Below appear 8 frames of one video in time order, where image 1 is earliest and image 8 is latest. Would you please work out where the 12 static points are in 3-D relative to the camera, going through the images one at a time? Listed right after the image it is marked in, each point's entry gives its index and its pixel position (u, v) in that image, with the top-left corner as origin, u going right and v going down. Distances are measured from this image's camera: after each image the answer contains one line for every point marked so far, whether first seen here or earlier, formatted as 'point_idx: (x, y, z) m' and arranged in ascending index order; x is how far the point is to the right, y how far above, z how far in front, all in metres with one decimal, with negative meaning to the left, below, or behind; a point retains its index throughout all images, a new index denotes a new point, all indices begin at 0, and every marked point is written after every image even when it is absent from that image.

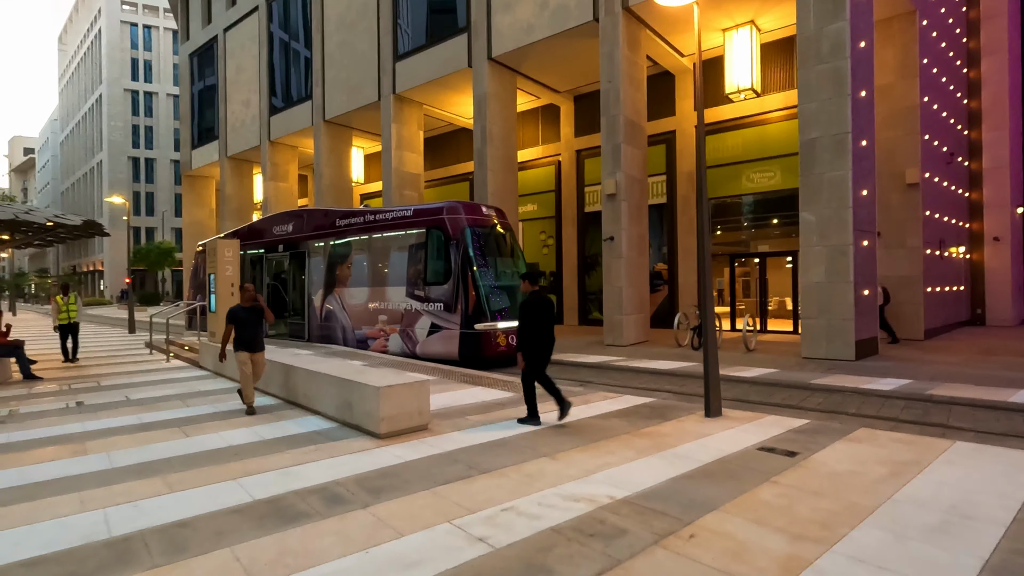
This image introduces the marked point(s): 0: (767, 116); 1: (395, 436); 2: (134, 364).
0: (+8.5, +5.8, +18.1) m
1: (-1.3, -1.6, +6.0) m
2: (-9.1, -1.8, +12.9) m
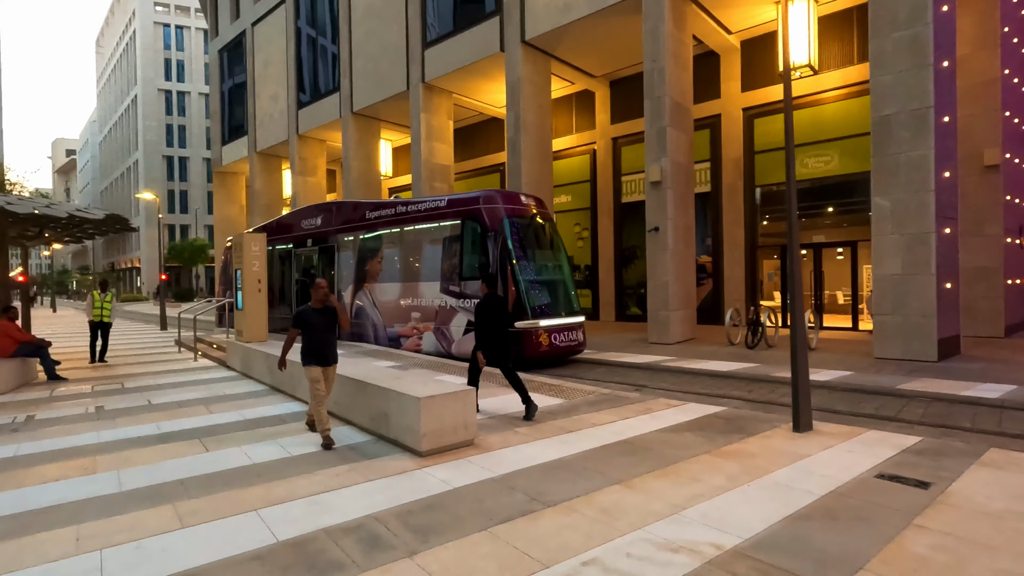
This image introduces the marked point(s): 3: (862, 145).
0: (+9.6, +6.0, +16.8) m
1: (-0.7, -1.6, +5.2) m
2: (-8.2, -1.7, +12.5) m
3: (+10.5, +4.3, +16.2) m
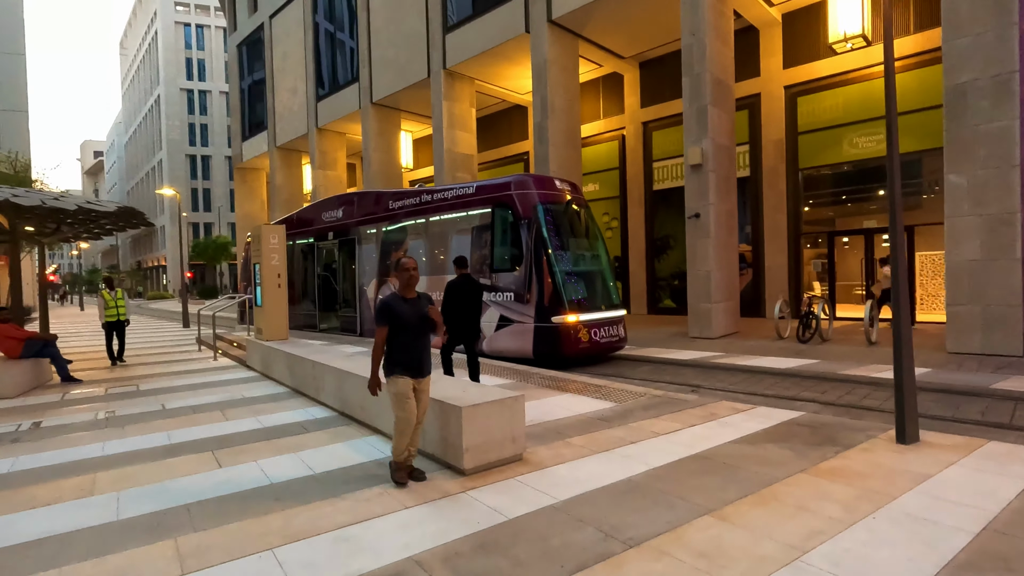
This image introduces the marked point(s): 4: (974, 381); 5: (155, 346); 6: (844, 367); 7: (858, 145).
0: (+10.4, +6.3, +15.6) m
1: (-0.2, -1.5, +4.5) m
2: (-7.4, -1.7, +12.1) m
3: (+11.3, +4.6, +14.9) m
4: (+6.6, -1.3, +7.6) m
5: (-10.3, -1.7, +15.5) m
6: (+5.6, -1.3, +9.1) m
7: (+10.3, +4.2, +16.0) m
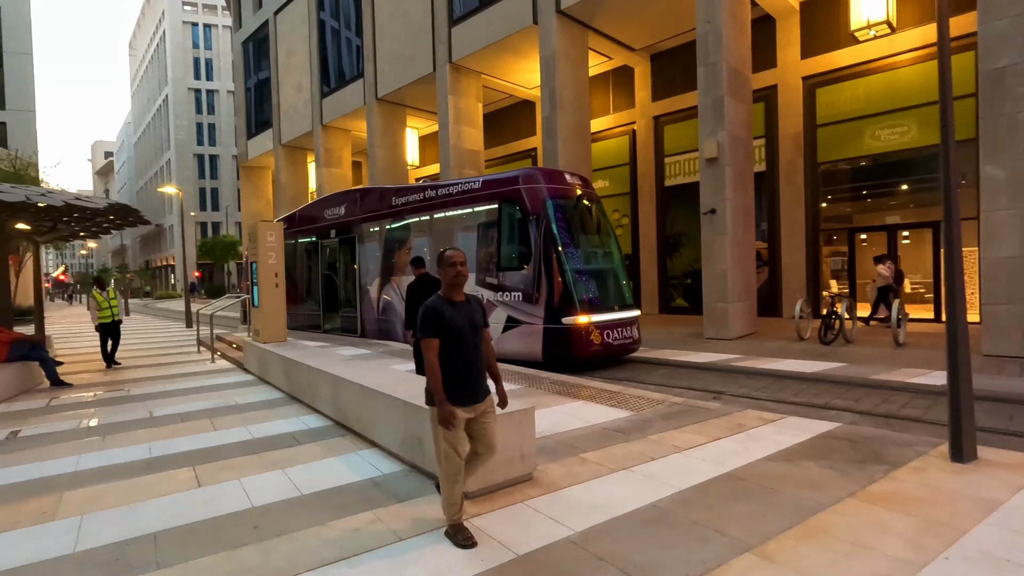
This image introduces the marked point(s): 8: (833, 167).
0: (+10.6, +6.4, +14.9) m
1: (-0.2, -1.5, +4.0) m
2: (-7.2, -1.7, +11.7) m
3: (+11.5, +4.7, +14.3) m
4: (+6.7, -1.3, +7.1) m
5: (-10.1, -1.6, +15.2) m
6: (+5.8, -1.3, +8.5) m
7: (+10.5, +4.3, +15.4) m
8: (+9.7, +3.6, +16.3) m
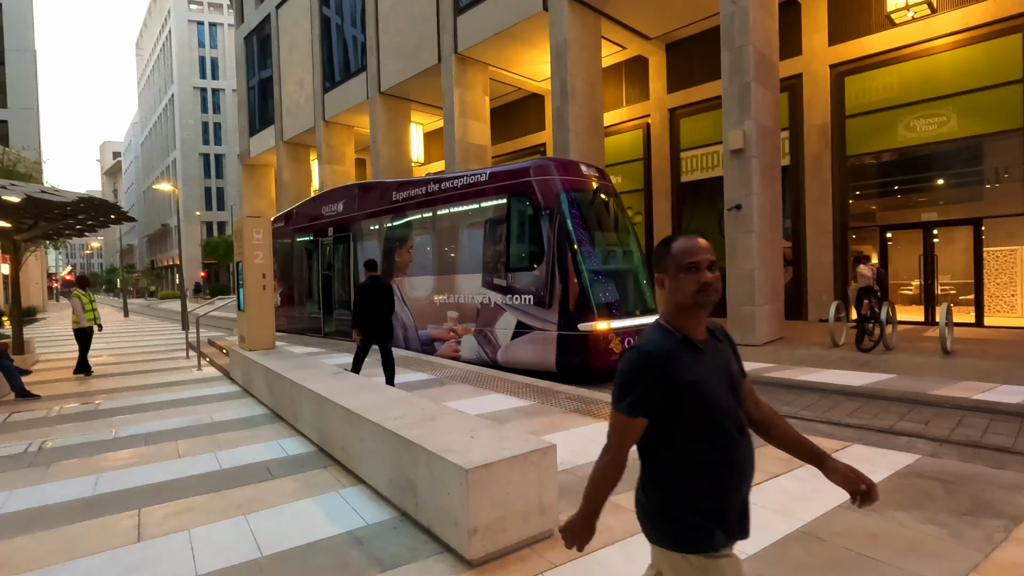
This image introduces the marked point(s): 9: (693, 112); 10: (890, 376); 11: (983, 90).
0: (+10.9, +6.3, +13.9) m
1: (-0.1, -1.6, +3.1) m
2: (-7.0, -1.7, +10.9) m
3: (+11.8, +4.6, +13.2) m
4: (+6.8, -1.4, +6.1) m
5: (-9.8, -1.7, +14.4) m
6: (+5.9, -1.4, +7.5) m
7: (+10.8, +4.2, +14.3) m
8: (+9.9, +3.6, +15.3) m
9: (+6.2, +6.0, +18.3) m
10: (+5.9, -1.4, +8.3) m
11: (+11.7, +4.9, +13.3) m
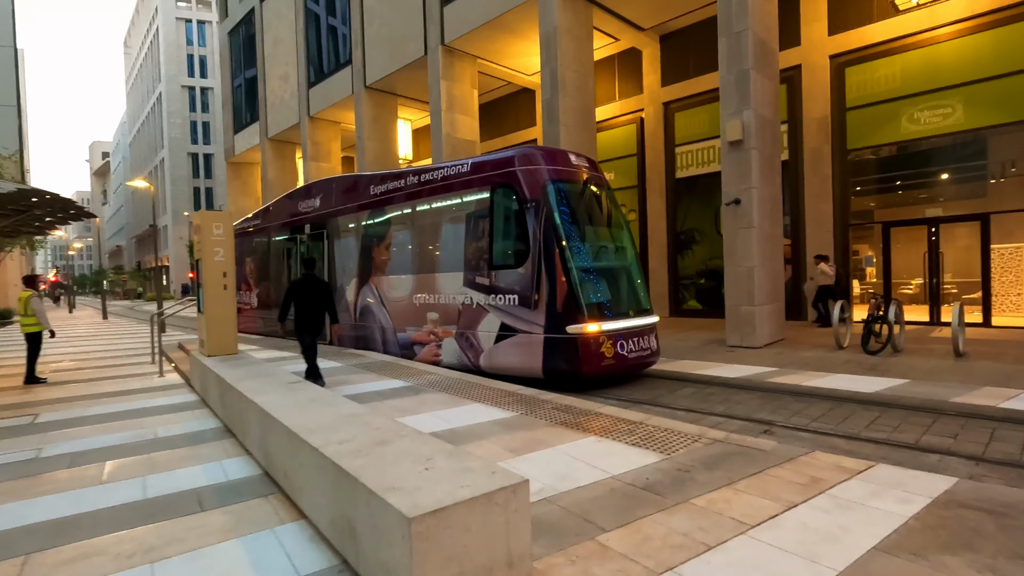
0: (+10.6, +6.3, +13.3) m
1: (-0.3, -1.5, +2.4) m
2: (-7.3, -1.7, +10.1) m
3: (+11.5, +4.7, +12.7) m
4: (+6.6, -1.3, +5.5) m
5: (-10.1, -1.7, +13.6) m
6: (+5.7, -1.3, +6.9) m
7: (+10.4, +4.3, +13.8) m
8: (+9.6, +3.6, +14.7) m
9: (+5.8, +6.0, +17.7) m
10: (+5.6, -1.3, +7.7) m
11: (+11.4, +5.0, +12.8) m
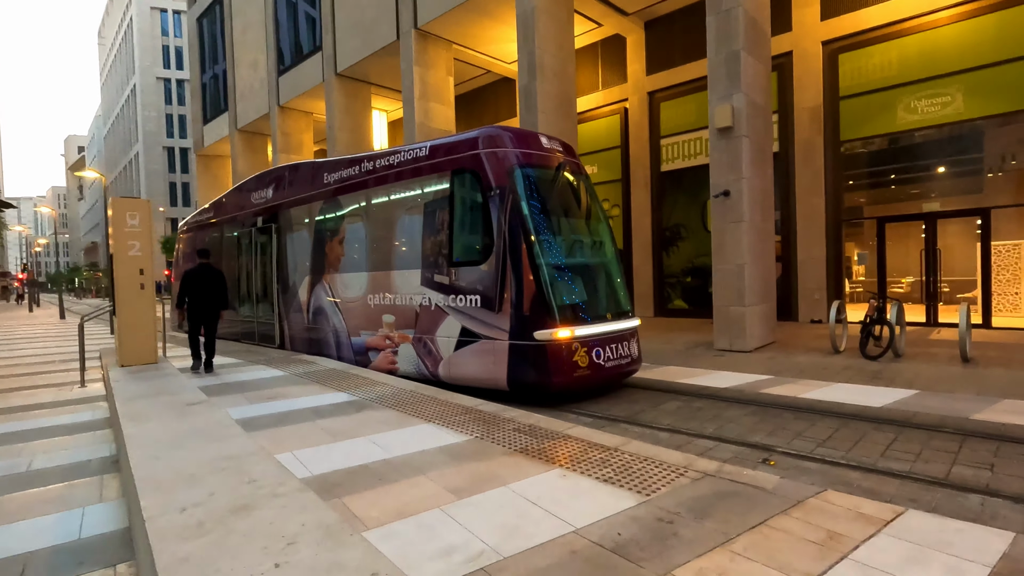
0: (+9.9, +6.4, +12.6) m
1: (-0.6, -1.6, +1.5) m
2: (-7.9, -1.7, +9.0) m
3: (+10.8, +4.7, +12.0) m
4: (+6.2, -1.3, +4.7) m
5: (-10.8, -1.7, +12.4) m
6: (+5.2, -1.3, +6.1) m
7: (+9.8, +4.3, +13.0) m
8: (+8.9, +3.7, +13.9) m
9: (+5.1, +6.1, +16.9) m
10: (+5.1, -1.3, +6.9) m
11: (+10.8, +5.0, +12.0) m
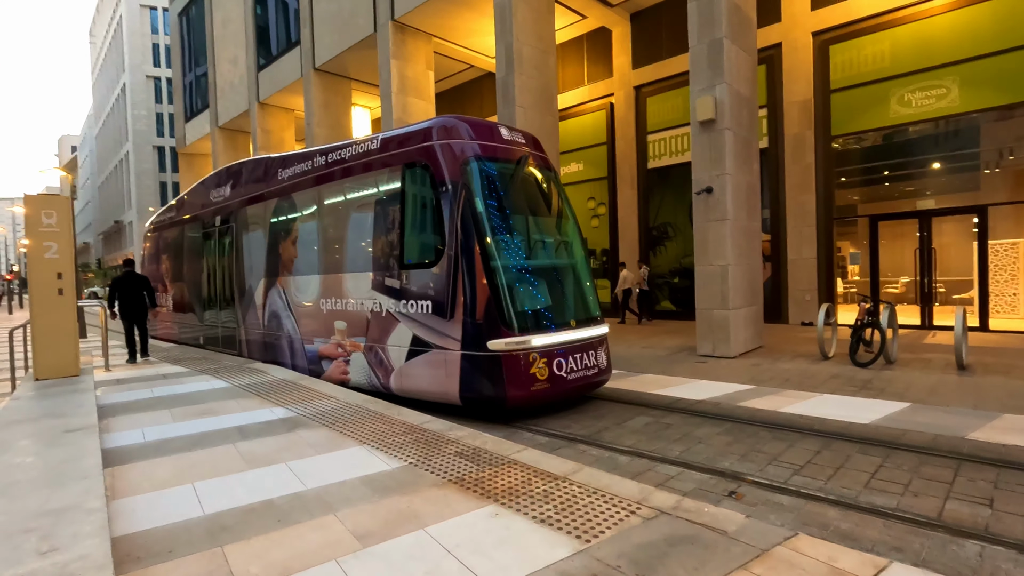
0: (+9.4, +6.3, +12.0) m
1: (-1.1, -1.6, +0.9) m
2: (-8.4, -1.7, +8.4) m
3: (+10.3, +4.7, +11.4) m
4: (+5.6, -1.4, +4.1) m
5: (-11.3, -1.7, +11.8) m
6: (+4.7, -1.4, +5.5) m
7: (+9.2, +4.3, +12.5) m
8: (+8.4, +3.6, +13.4) m
9: (+4.5, +6.0, +16.3) m
10: (+4.6, -1.4, +6.3) m
11: (+10.2, +5.0, +11.5) m
